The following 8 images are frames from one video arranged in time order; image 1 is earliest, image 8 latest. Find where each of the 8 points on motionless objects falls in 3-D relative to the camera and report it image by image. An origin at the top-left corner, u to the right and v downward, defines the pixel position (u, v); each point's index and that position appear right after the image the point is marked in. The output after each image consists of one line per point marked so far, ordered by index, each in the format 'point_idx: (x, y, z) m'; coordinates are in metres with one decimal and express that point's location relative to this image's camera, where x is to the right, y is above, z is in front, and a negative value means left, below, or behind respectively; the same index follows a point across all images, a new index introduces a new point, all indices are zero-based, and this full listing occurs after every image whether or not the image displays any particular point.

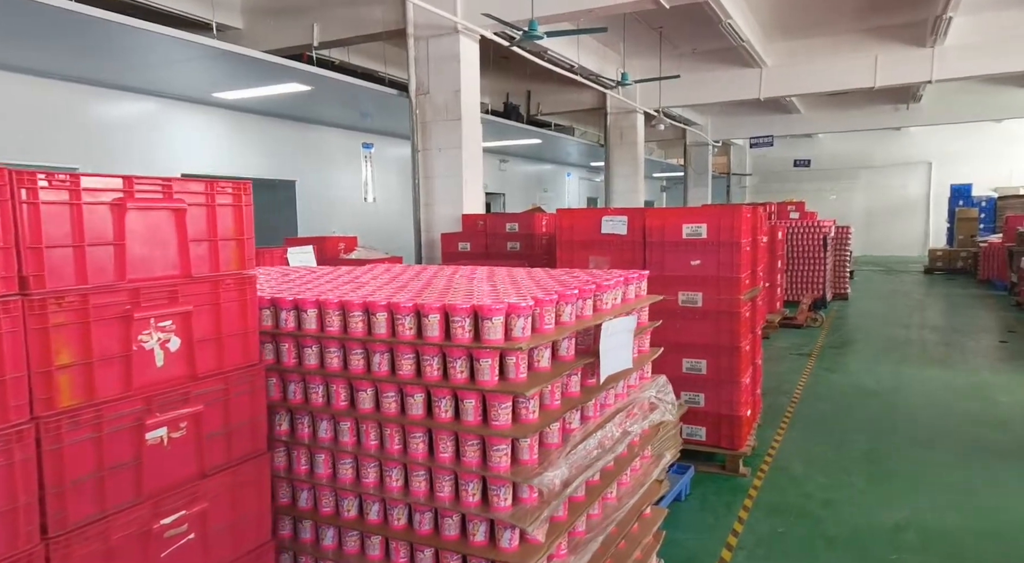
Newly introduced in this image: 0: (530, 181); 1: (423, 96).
0: (+0.4, +2.3, +16.0) m
1: (-1.0, +2.0, +7.5) m
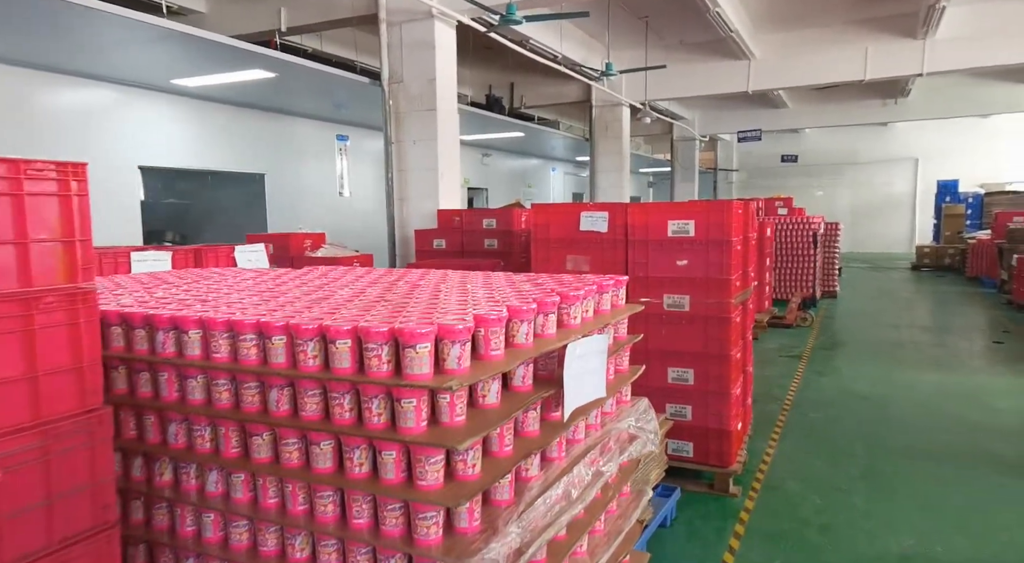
0: (0.0, +2.4, +15.6) m
1: (-1.2, +2.0, +7.1) m
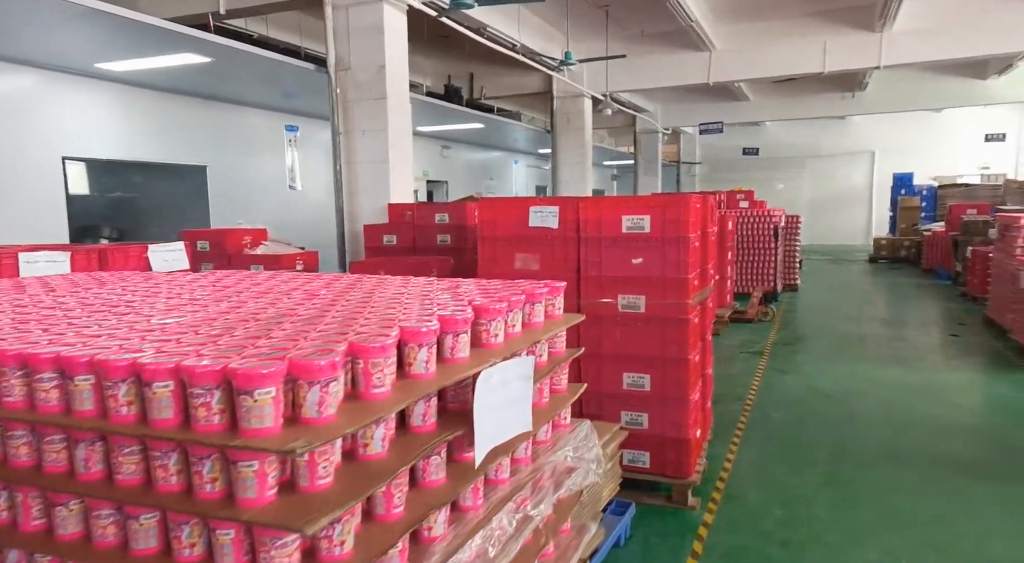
0: (-0.8, +2.5, +15.3) m
1: (-1.6, +2.0, +6.7) m
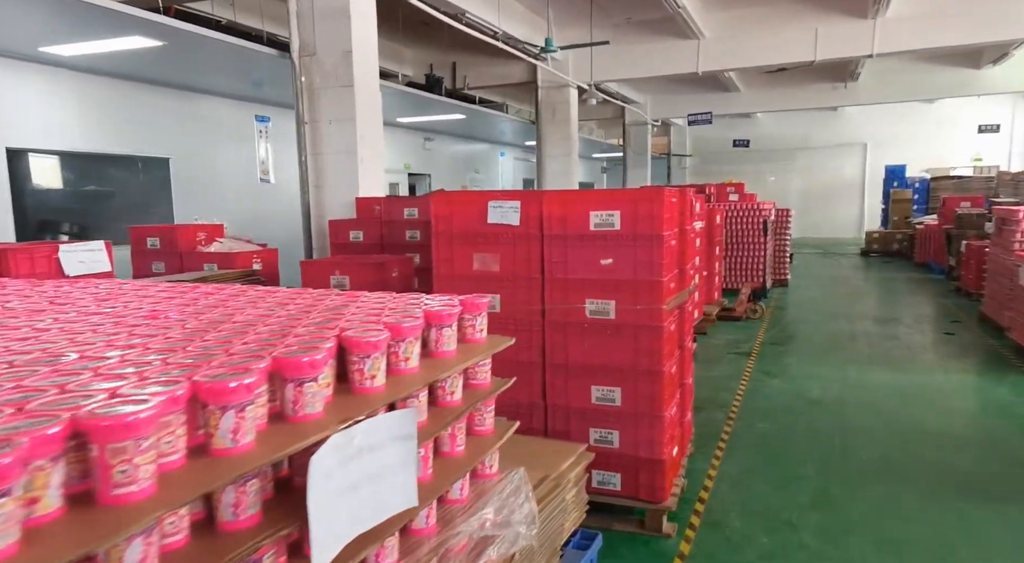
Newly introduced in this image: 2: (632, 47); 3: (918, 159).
0: (-1.1, +2.6, +14.9) m
1: (-1.9, +2.1, +6.4) m
2: (+2.0, +3.9, +11.5) m
3: (+10.9, +3.3, +18.5) m
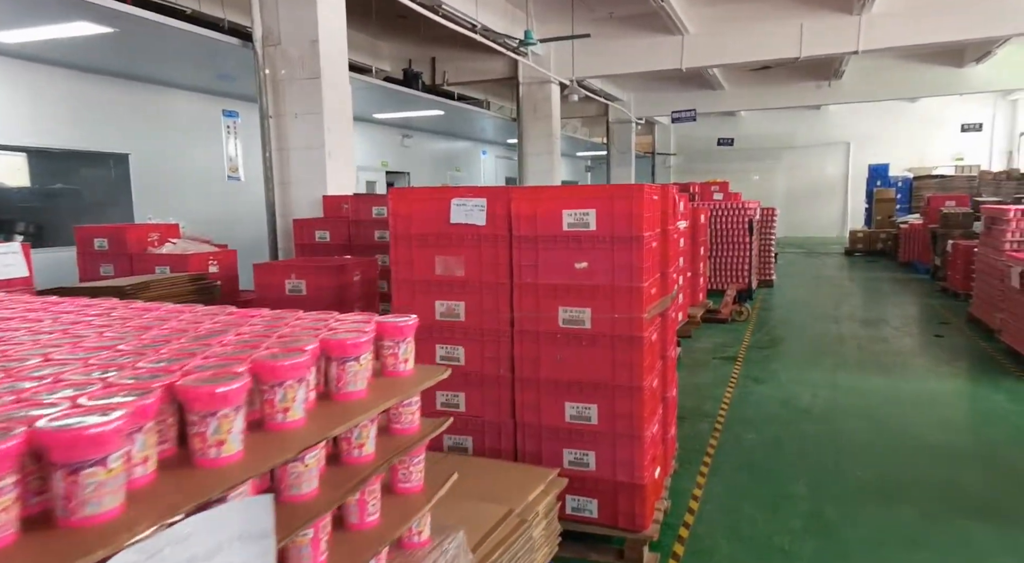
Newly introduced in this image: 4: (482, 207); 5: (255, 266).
0: (-1.5, +2.6, +14.6) m
1: (-2.1, +2.0, +6.0) m
2: (+1.7, +3.9, +11.2) m
3: (+10.5, +3.3, +18.4) m
4: (-0.1, +0.3, +2.8) m
5: (-1.4, +0.1, +3.8) m
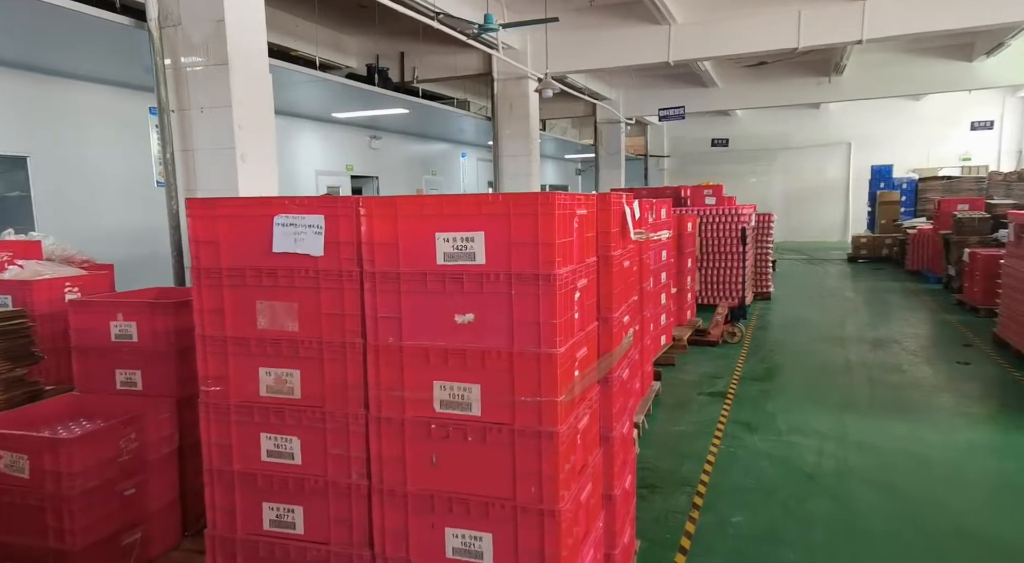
0: (-2.0, +2.4, +13.7) m
1: (-2.5, +1.9, +5.1) m
2: (+1.3, +3.7, +10.3) m
3: (+10.0, +3.1, +17.5) m
4: (-0.5, +0.1, +1.8) m
5: (-1.8, -0.1, +2.8) m
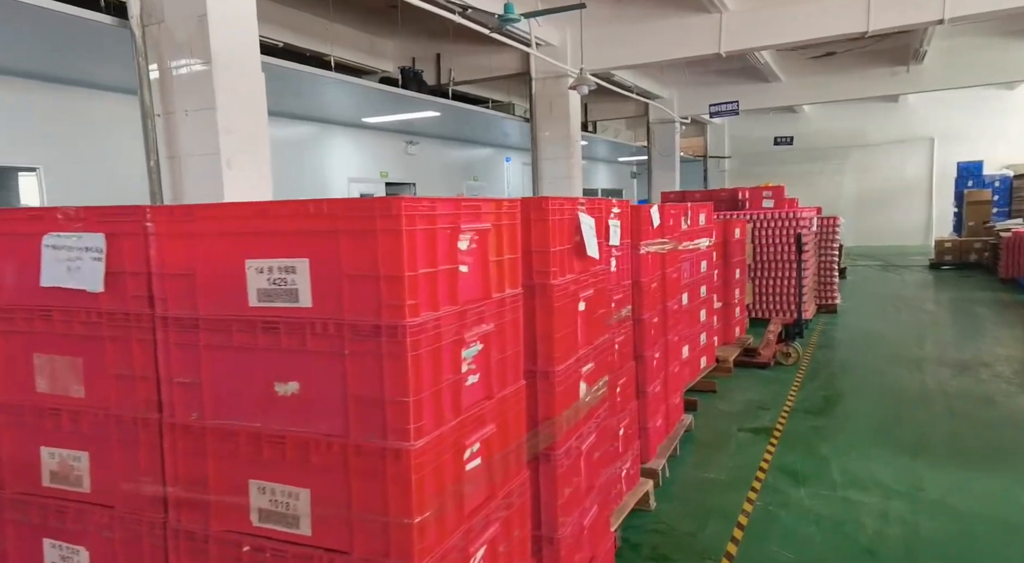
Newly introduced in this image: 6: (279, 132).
0: (-1.1, +2.2, +13.2) m
1: (-2.4, +1.7, +4.7) m
2: (+1.8, +3.6, +9.5) m
3: (+11.2, +3.0, +15.9) m
4: (-0.8, +0.1, +1.3) m
5: (-2.0, -0.2, +2.4) m
6: (-3.1, +2.0, +9.1) m
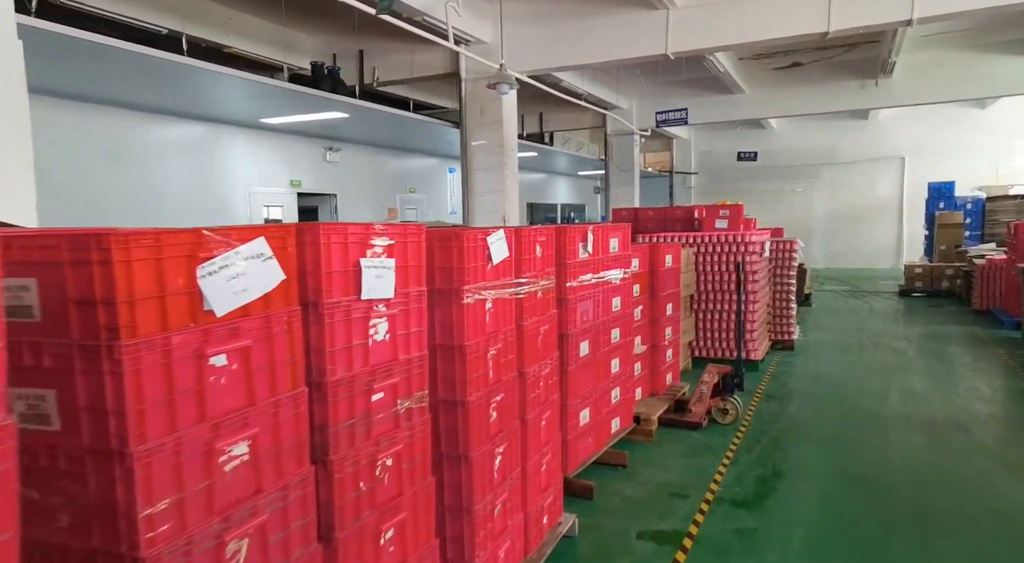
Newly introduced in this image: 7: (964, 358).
0: (-2.2, +1.8, +12.0) m
1: (-3.3, +1.5, +3.4) m
2: (+0.8, +3.2, +8.4) m
3: (+10.0, +2.4, +15.1) m
4: (-1.5, -0.1, 0.0) m
5: (-2.7, -0.3, +1.1) m
6: (-4.1, +1.7, +7.9) m
7: (+4.7, -0.8, +7.2) m
